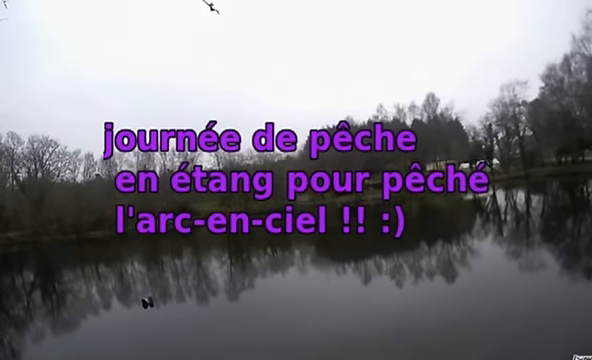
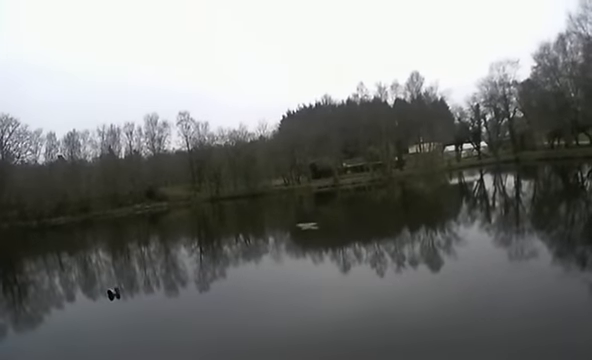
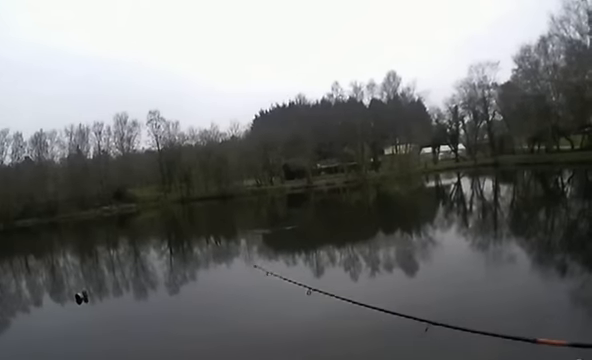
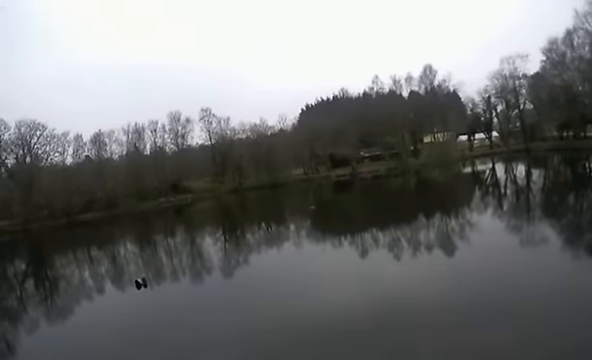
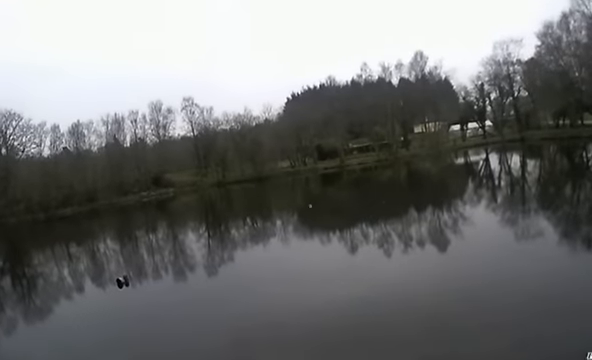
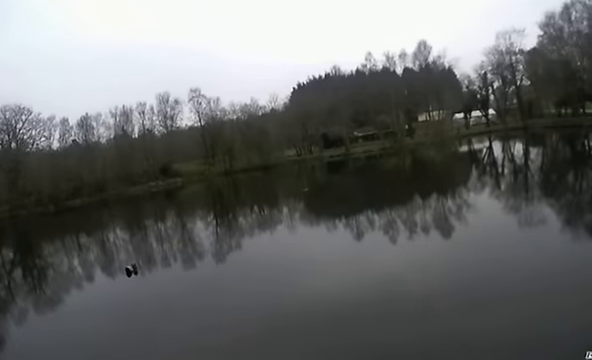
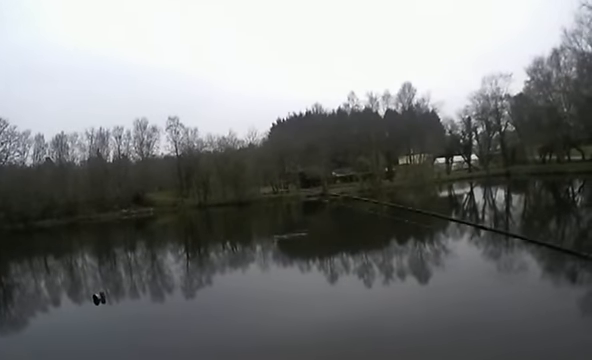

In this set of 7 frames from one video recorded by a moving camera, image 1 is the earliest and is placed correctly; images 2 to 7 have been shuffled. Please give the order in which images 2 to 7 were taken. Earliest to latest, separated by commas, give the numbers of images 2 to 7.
4, 6, 5, 2, 7, 3
